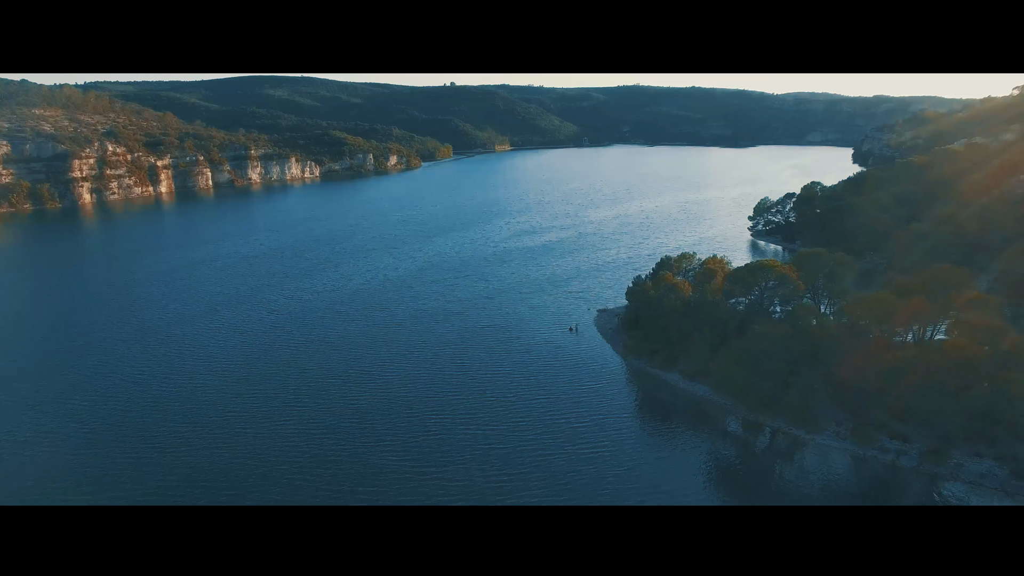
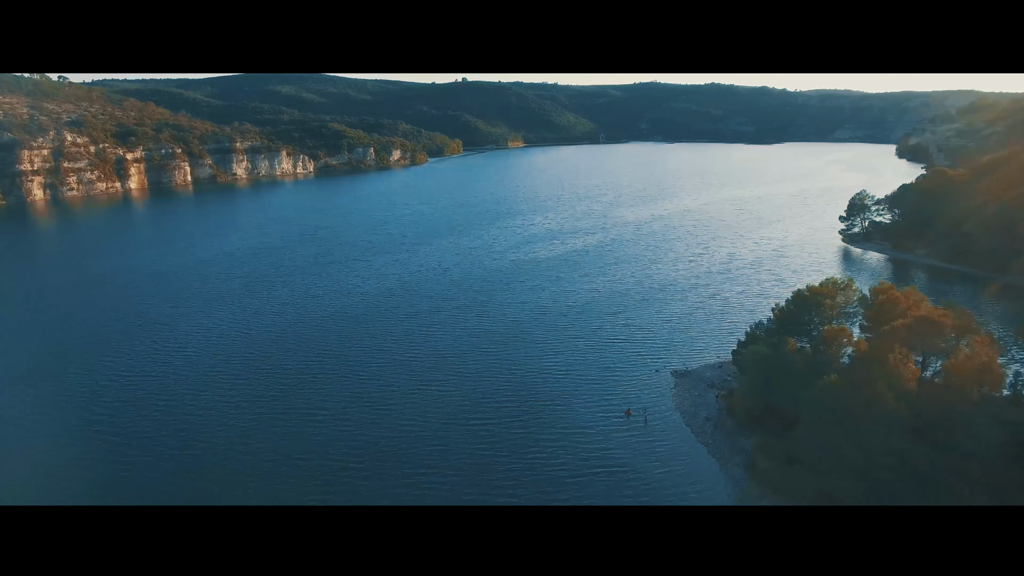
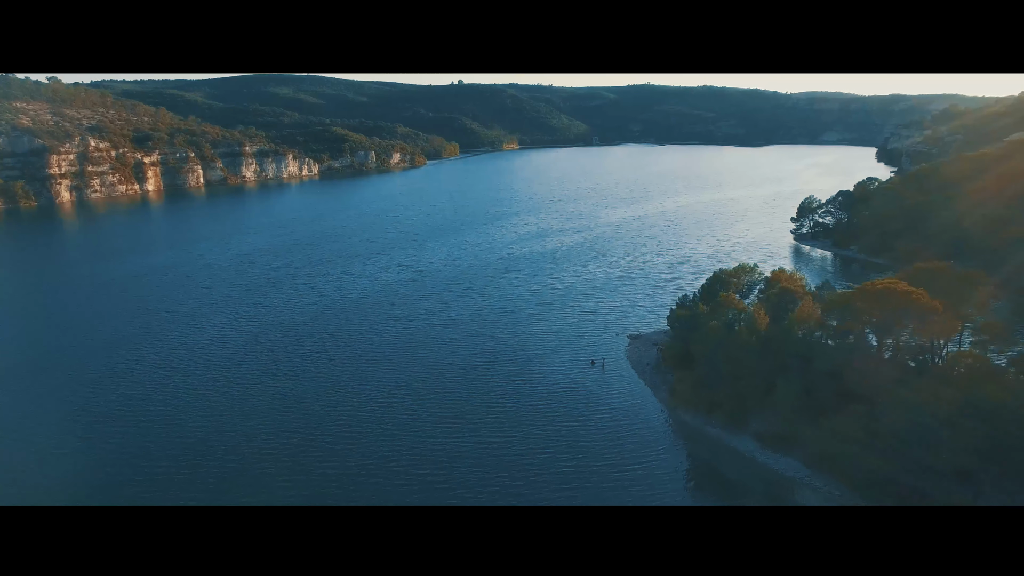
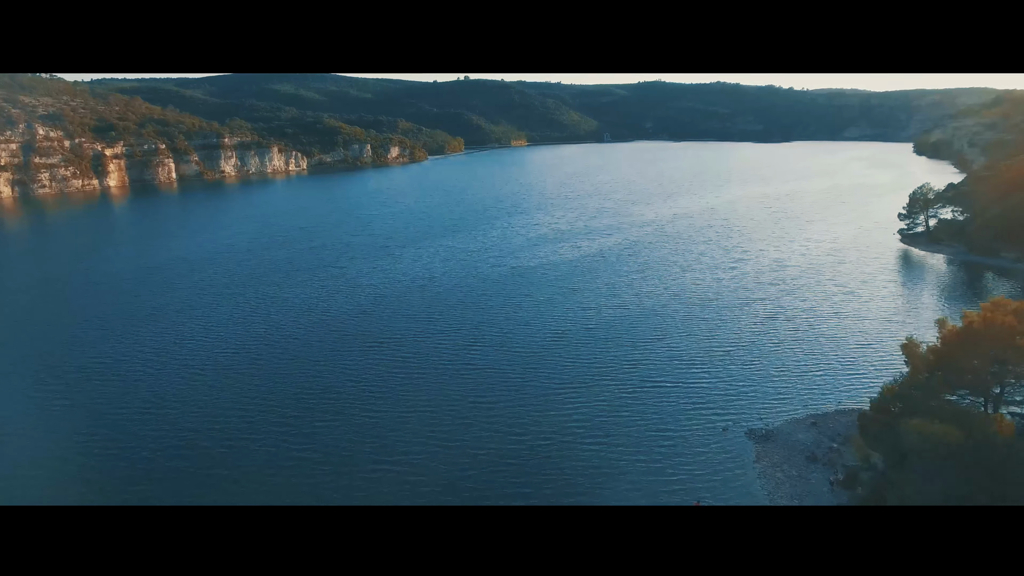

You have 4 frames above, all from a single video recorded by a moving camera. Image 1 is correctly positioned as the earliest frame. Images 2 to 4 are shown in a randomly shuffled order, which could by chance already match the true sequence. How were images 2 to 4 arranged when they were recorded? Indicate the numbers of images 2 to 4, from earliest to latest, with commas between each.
3, 2, 4
